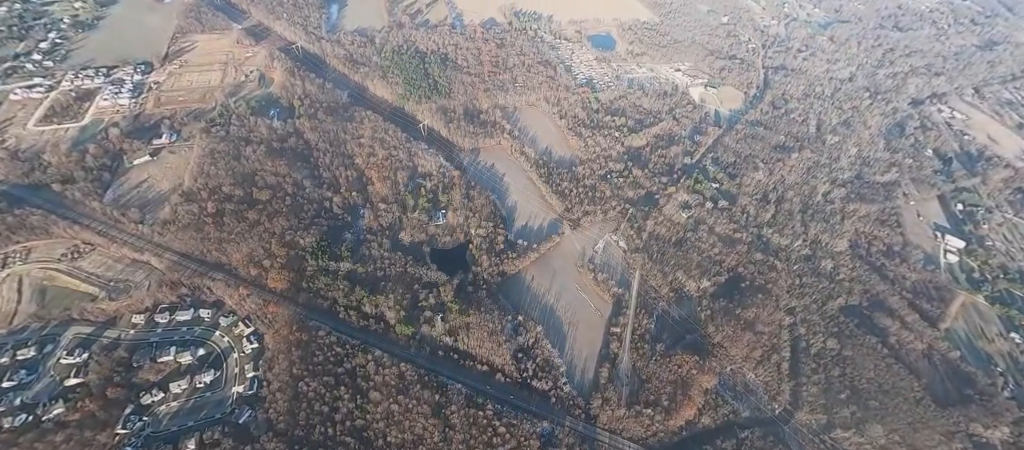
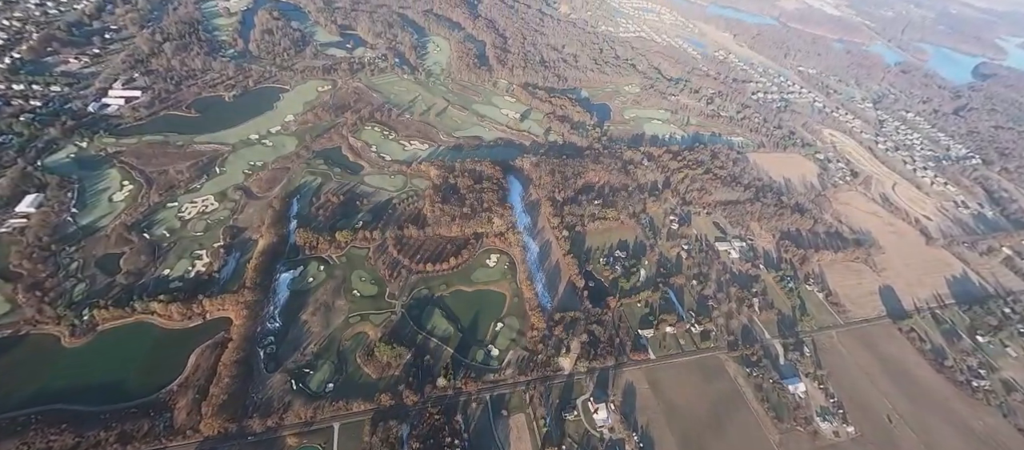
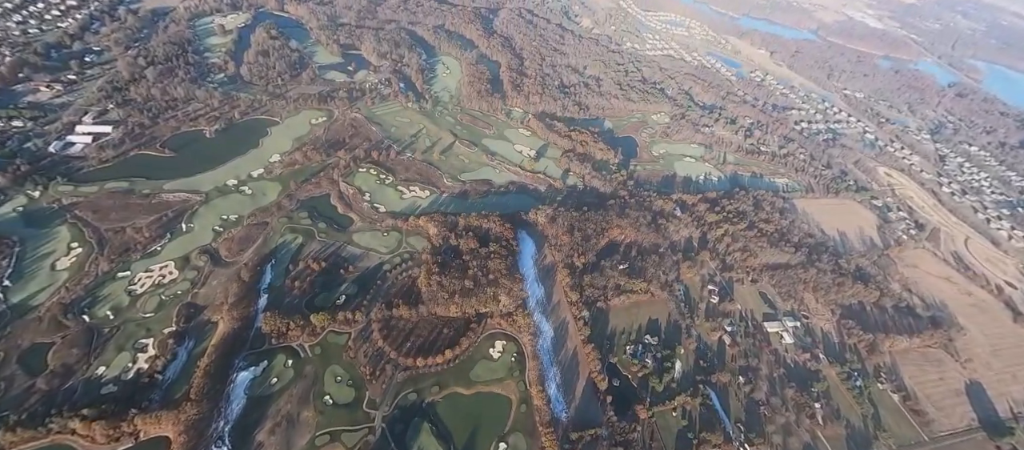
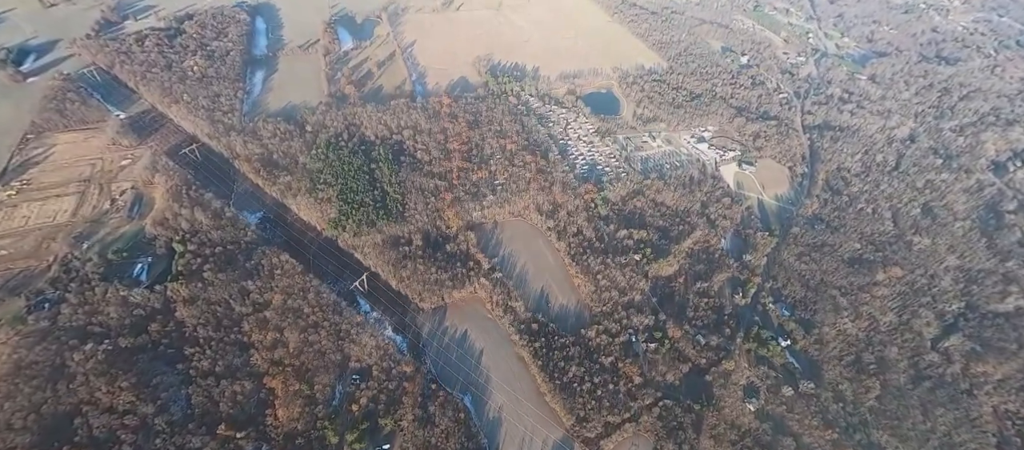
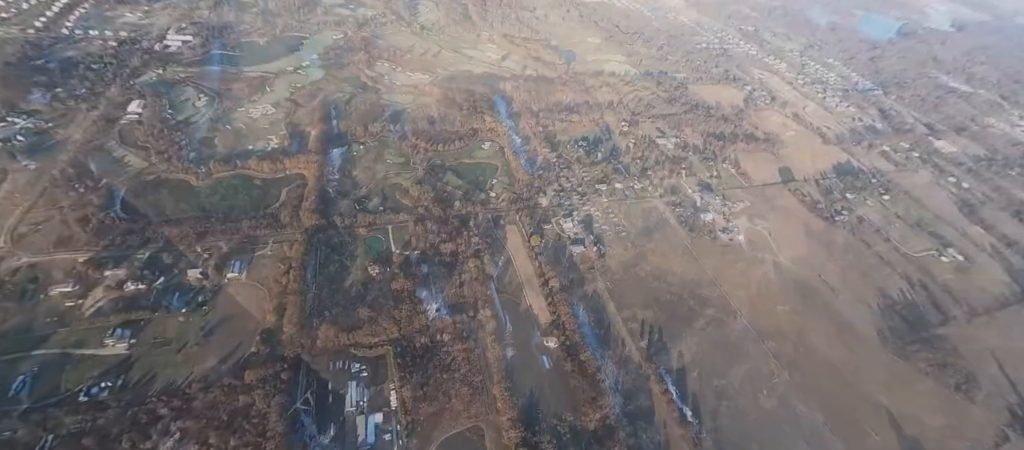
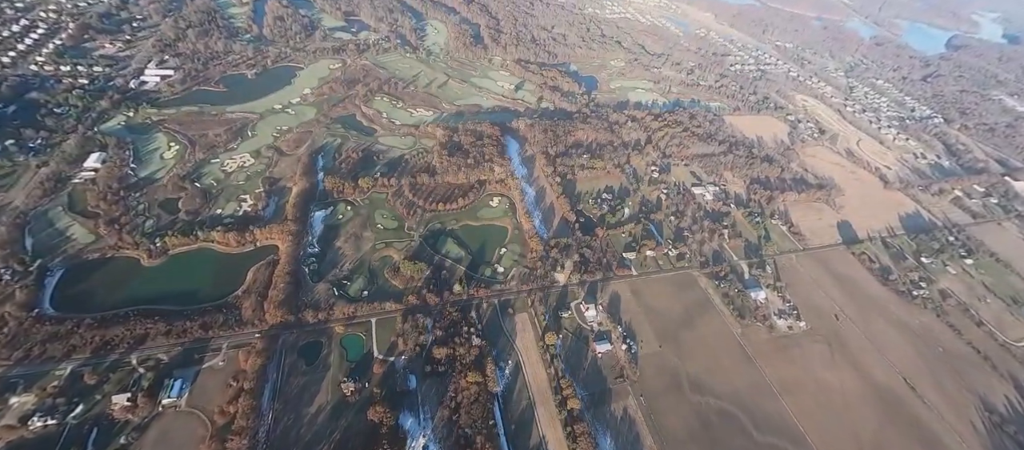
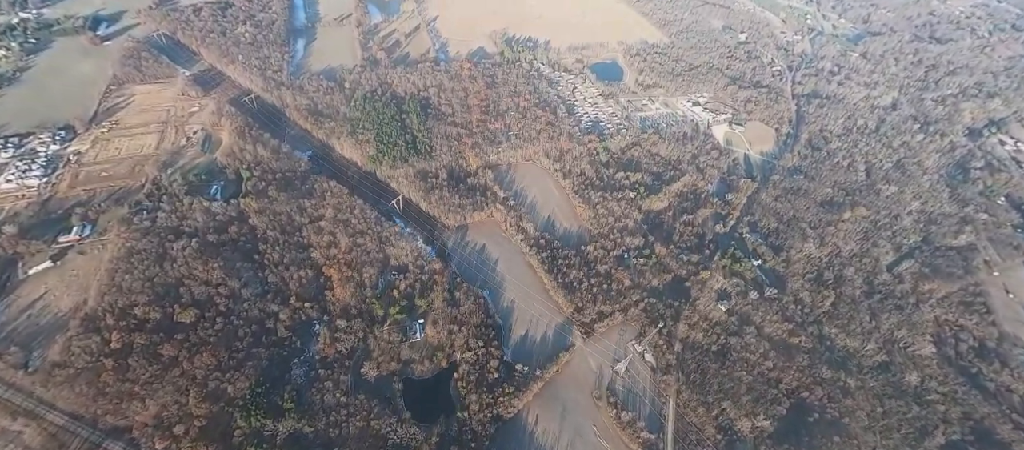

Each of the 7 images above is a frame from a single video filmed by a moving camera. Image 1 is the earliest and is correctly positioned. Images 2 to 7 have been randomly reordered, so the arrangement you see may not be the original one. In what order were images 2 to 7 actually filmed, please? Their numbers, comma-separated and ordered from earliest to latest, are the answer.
7, 4, 5, 6, 2, 3
